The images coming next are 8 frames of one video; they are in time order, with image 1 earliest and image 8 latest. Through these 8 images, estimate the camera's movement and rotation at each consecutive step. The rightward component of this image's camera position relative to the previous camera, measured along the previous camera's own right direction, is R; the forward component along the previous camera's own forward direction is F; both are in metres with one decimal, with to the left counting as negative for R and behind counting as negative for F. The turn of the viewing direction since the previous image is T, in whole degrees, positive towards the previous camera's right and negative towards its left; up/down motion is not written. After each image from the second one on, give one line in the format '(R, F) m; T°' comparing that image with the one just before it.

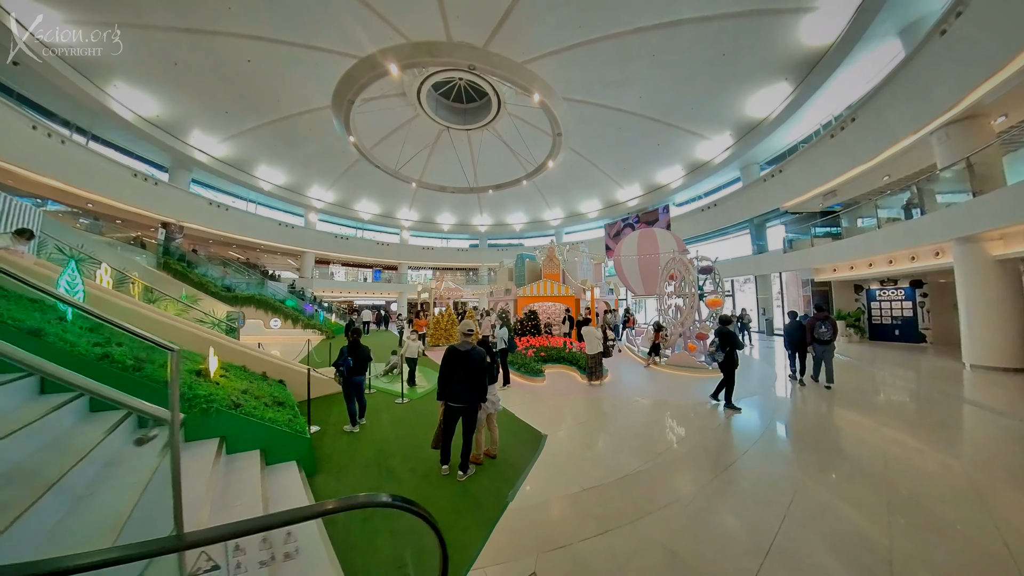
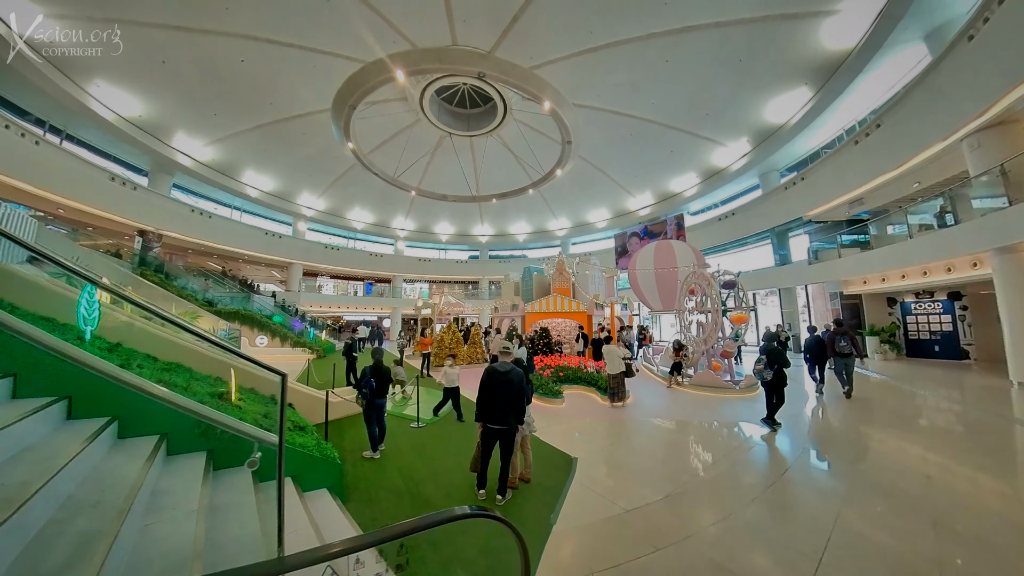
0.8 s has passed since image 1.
(-0.4, +0.7) m; +2°
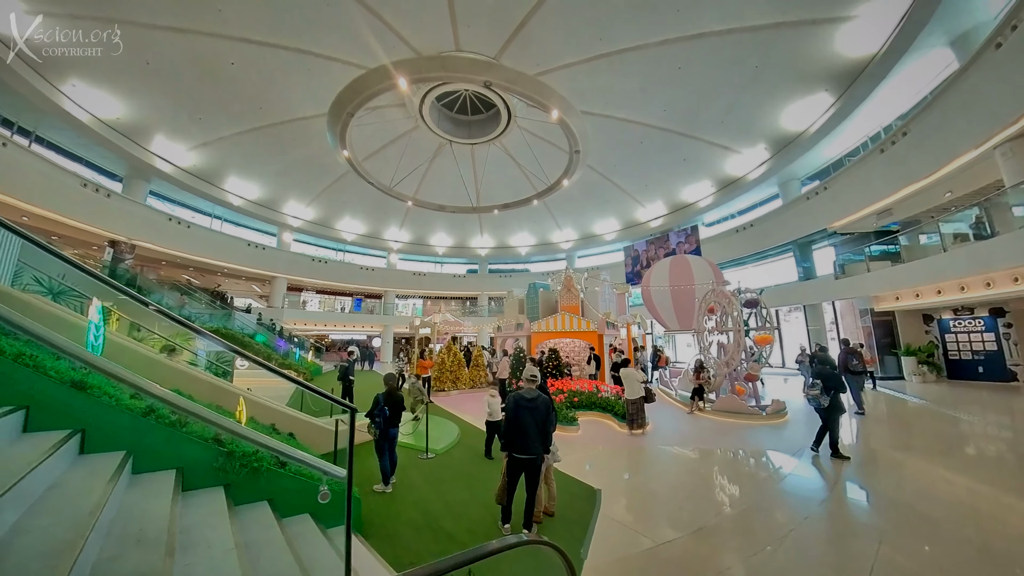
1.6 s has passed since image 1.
(-0.3, +0.7) m; +1°
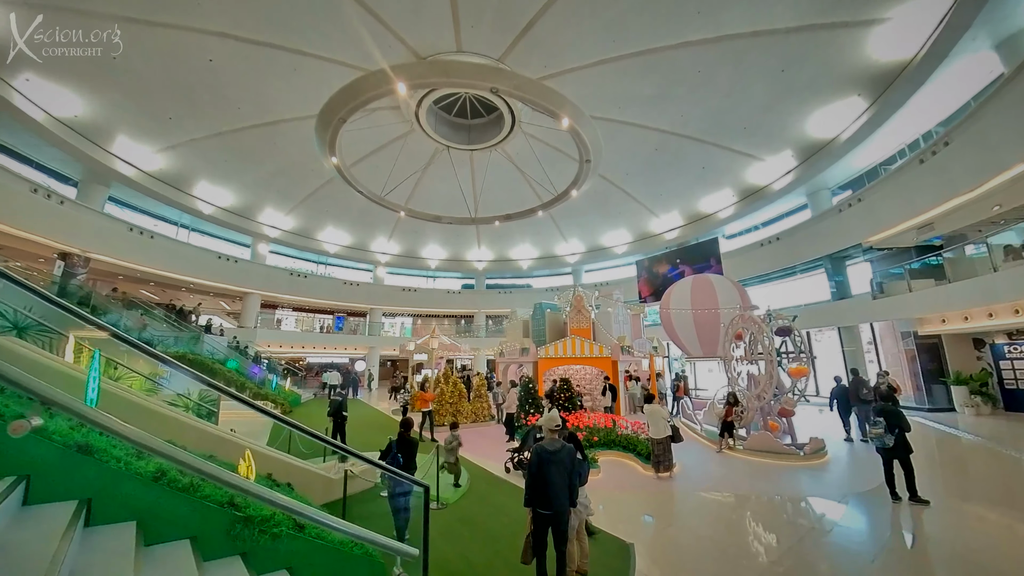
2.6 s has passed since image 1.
(-0.3, +0.9) m; +2°
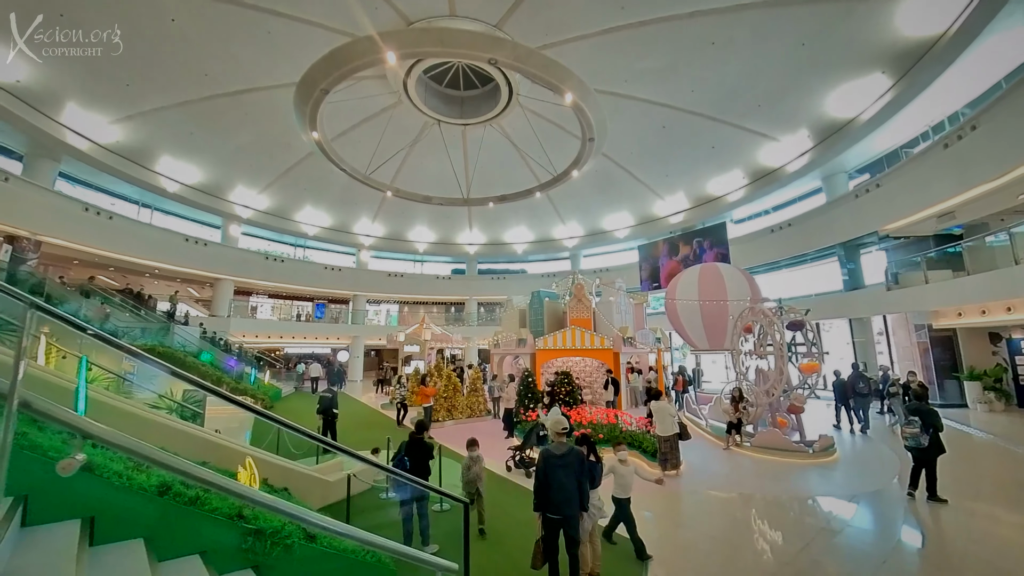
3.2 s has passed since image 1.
(-0.3, +0.5) m; +2°
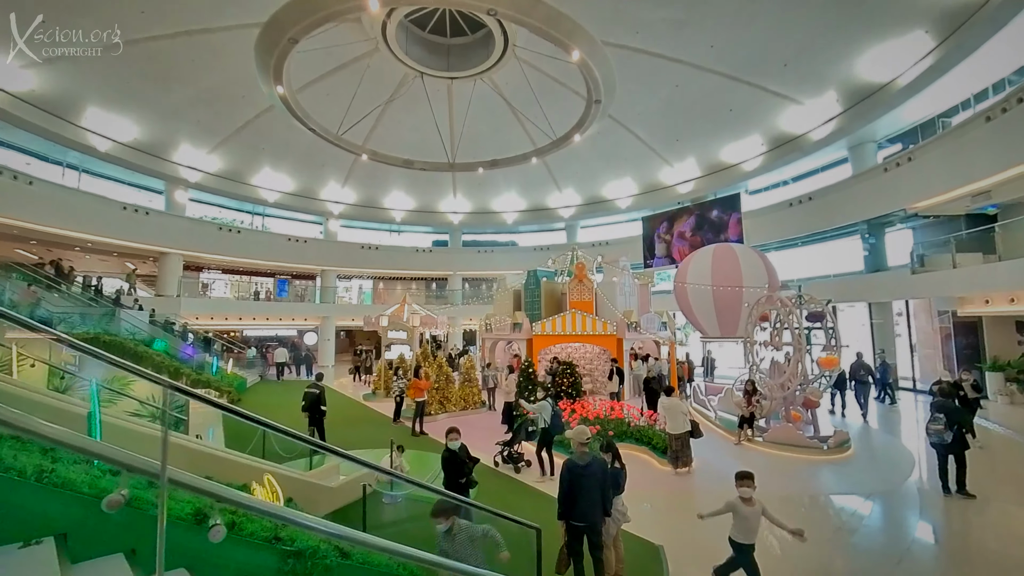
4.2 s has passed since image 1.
(-0.3, +0.8) m; +3°
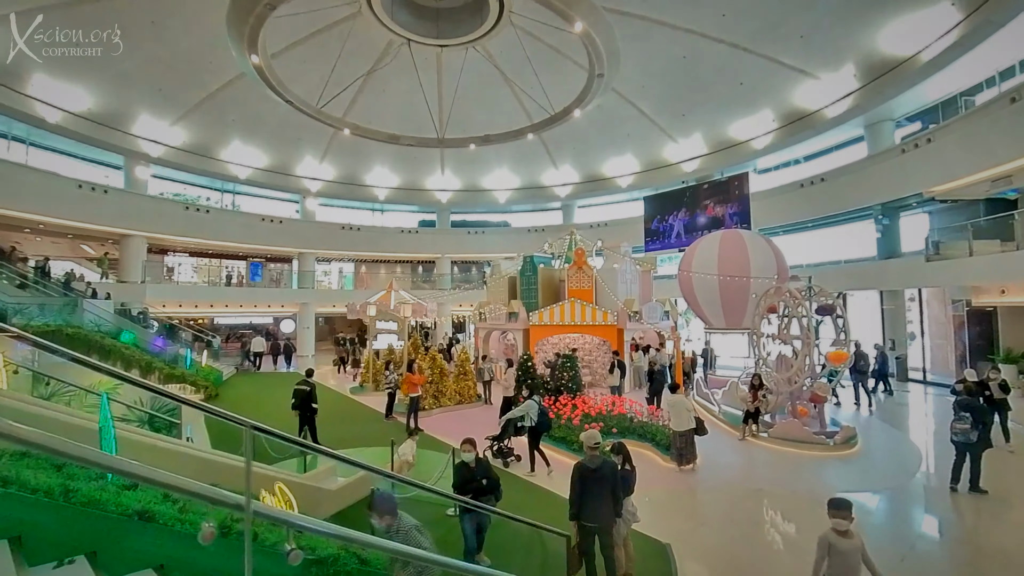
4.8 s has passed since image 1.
(-0.1, +0.4) m; +2°
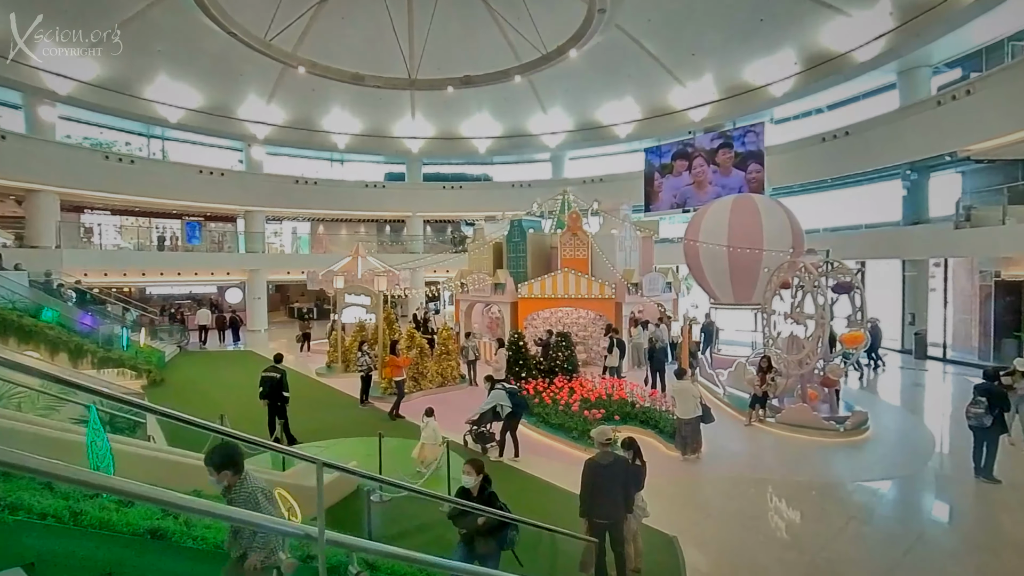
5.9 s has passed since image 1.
(-0.1, +0.8) m; +3°
